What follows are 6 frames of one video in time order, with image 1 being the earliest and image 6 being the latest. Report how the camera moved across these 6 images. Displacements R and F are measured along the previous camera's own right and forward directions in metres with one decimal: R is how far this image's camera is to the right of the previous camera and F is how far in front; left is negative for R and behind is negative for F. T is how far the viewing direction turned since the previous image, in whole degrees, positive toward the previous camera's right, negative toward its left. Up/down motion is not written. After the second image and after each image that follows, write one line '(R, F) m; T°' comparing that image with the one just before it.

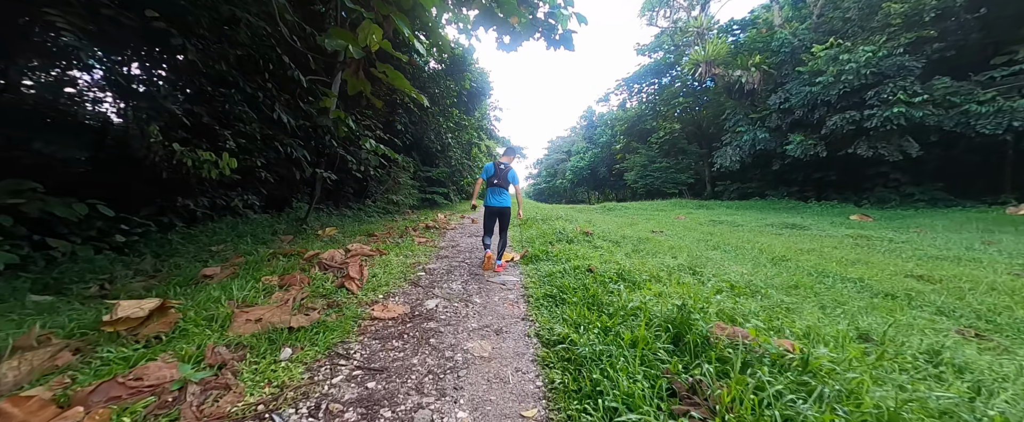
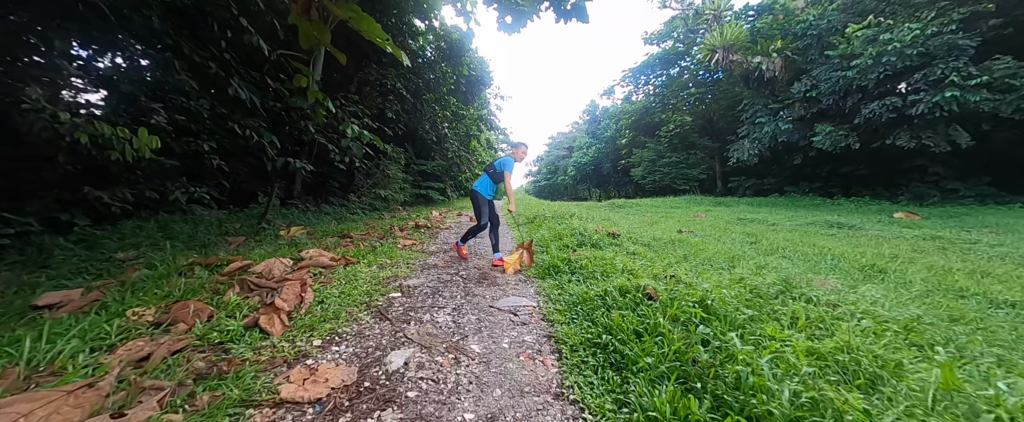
(-0.1, +0.9) m; 0°
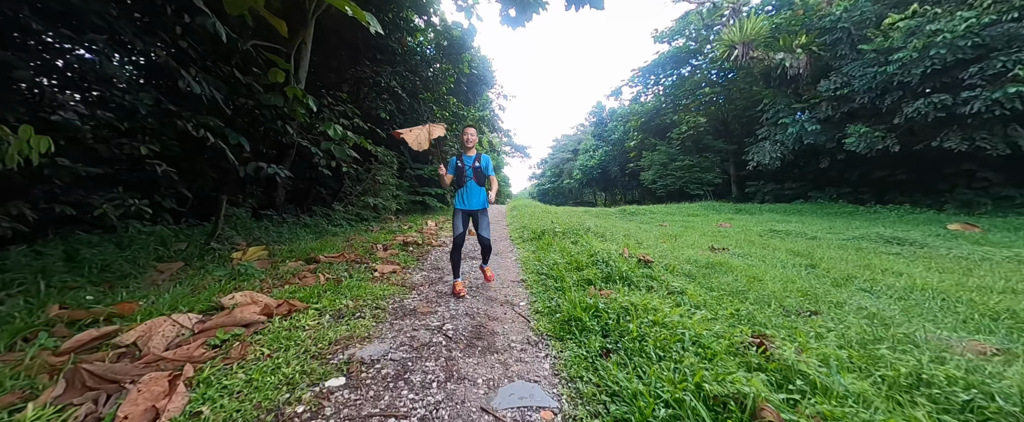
(0.0, +0.7) m; -1°
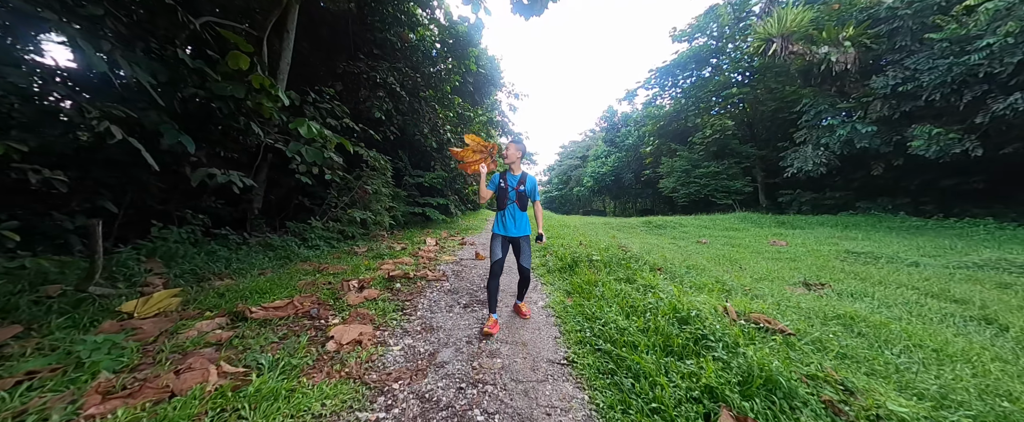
(-0.2, +1.1) m; -1°
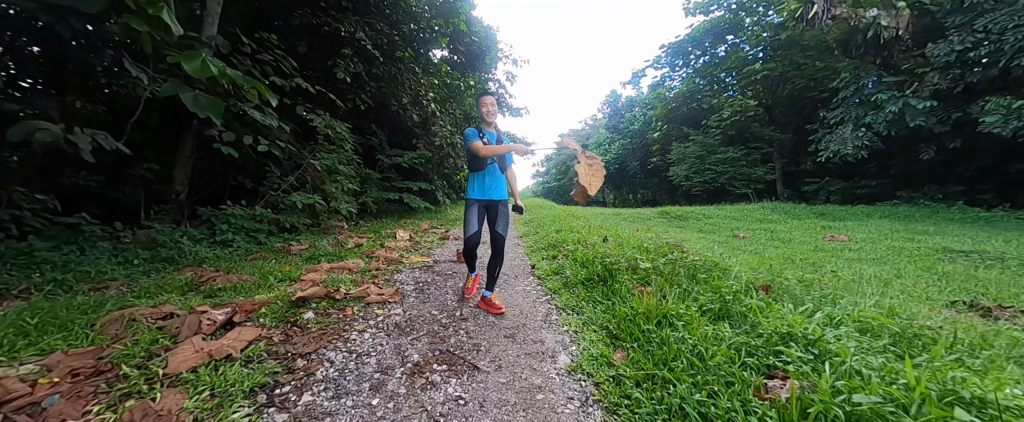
(0.0, +1.3) m; +1°
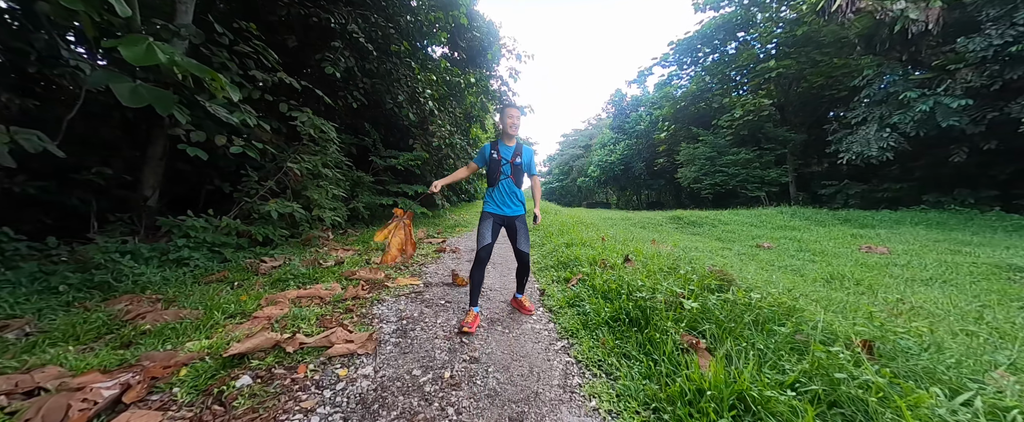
(0.0, +0.5) m; 0°
